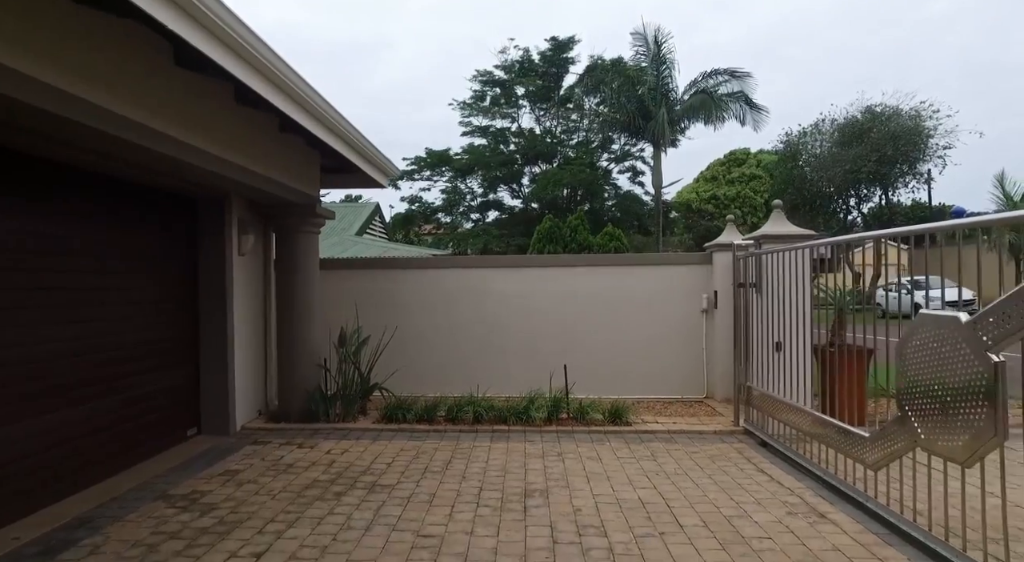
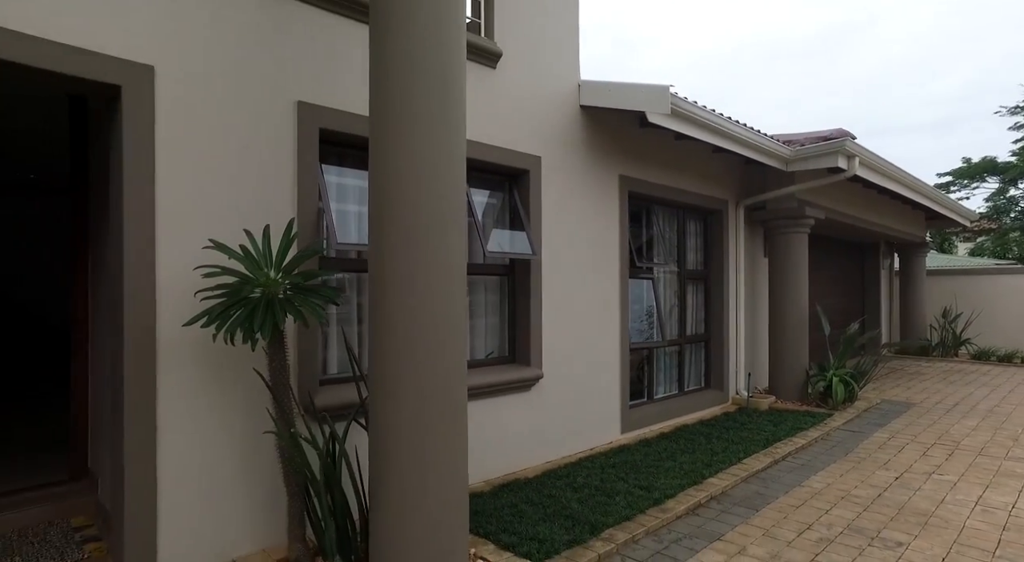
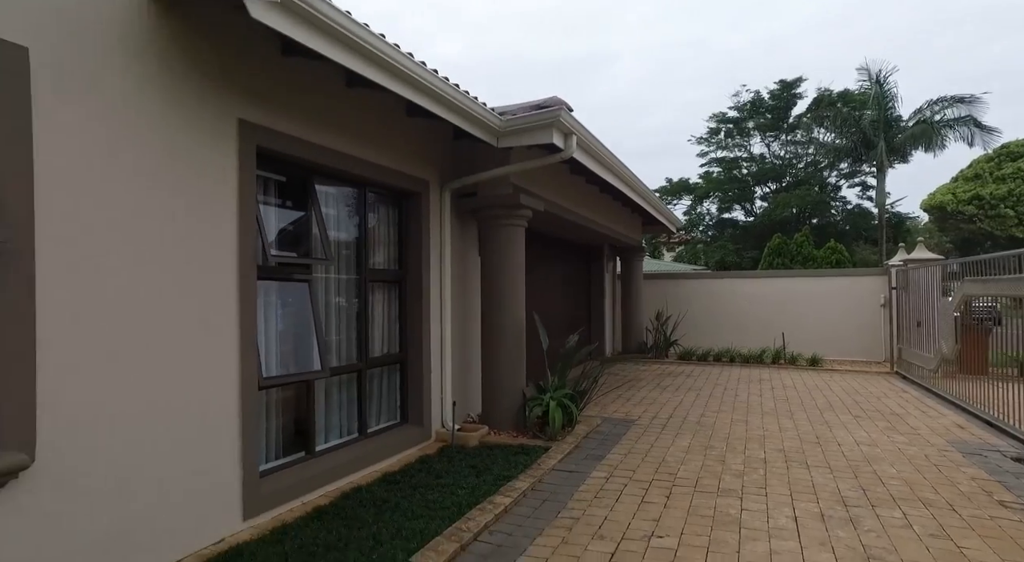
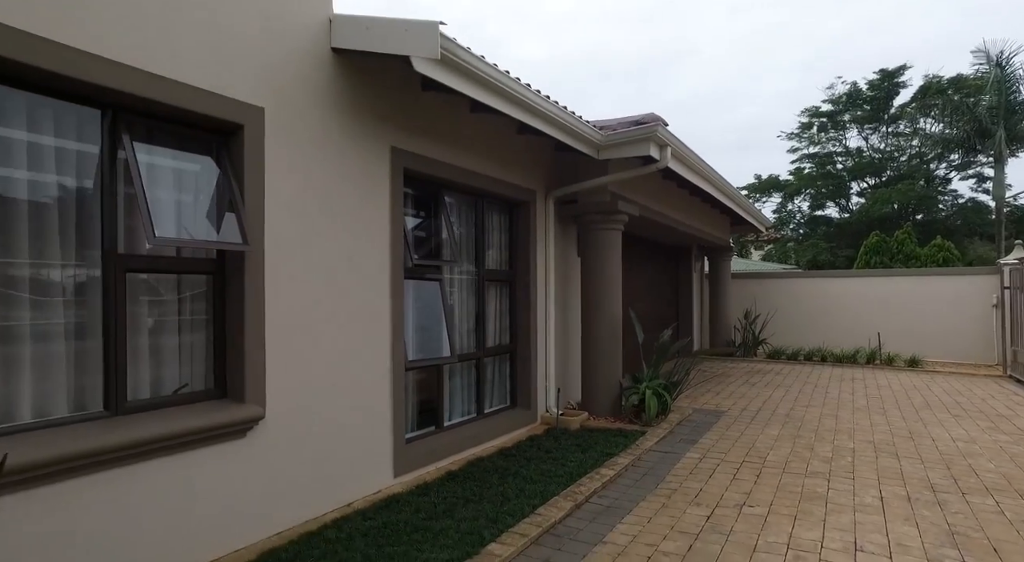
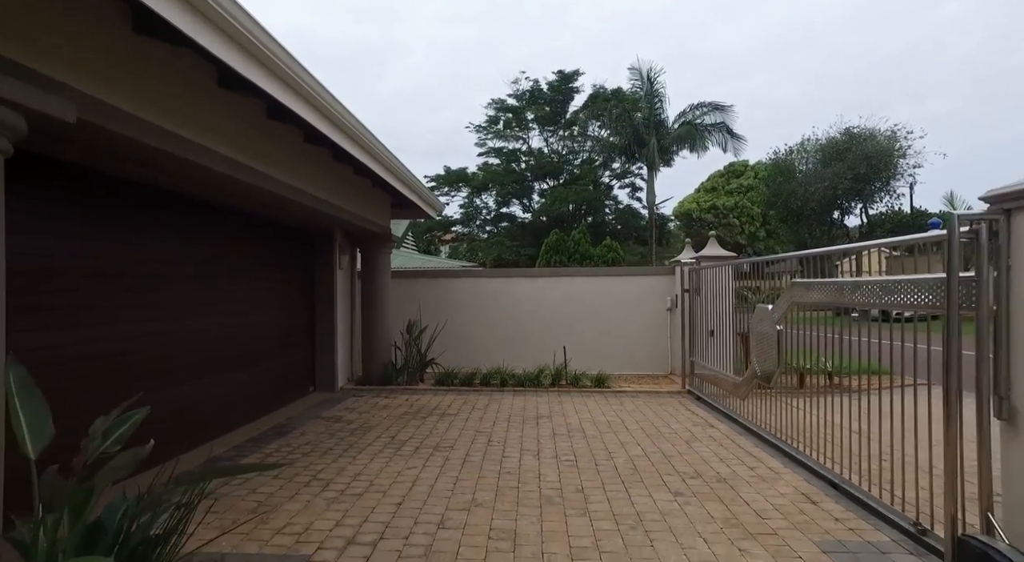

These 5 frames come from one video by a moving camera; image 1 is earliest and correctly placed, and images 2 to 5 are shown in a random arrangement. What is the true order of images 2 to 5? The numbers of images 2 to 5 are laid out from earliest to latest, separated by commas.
5, 3, 4, 2
